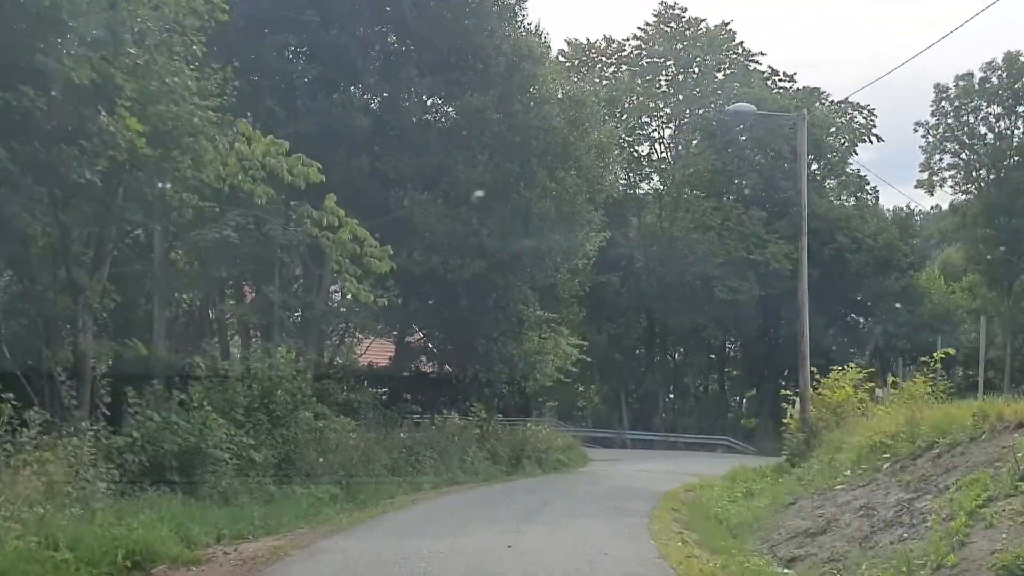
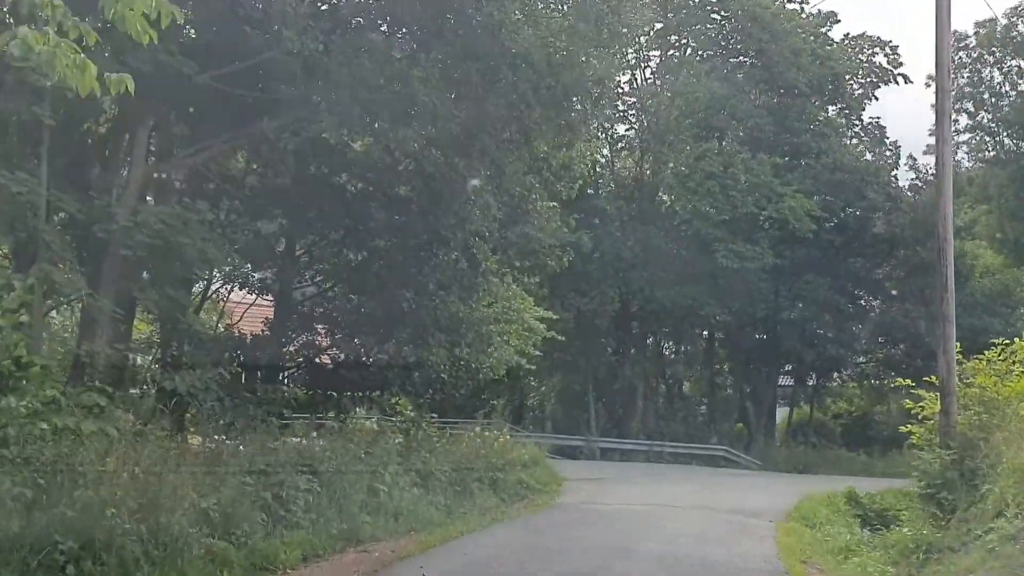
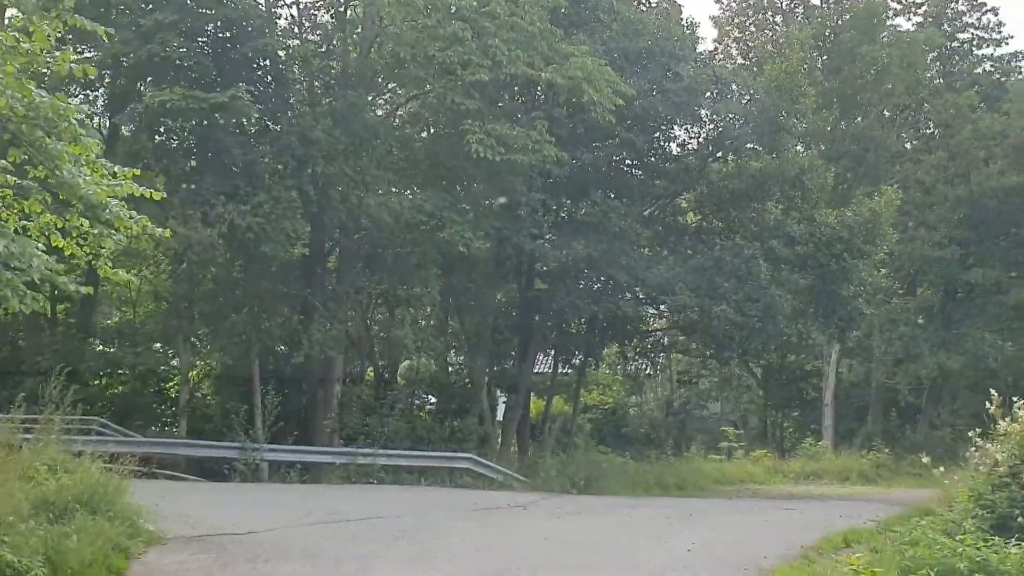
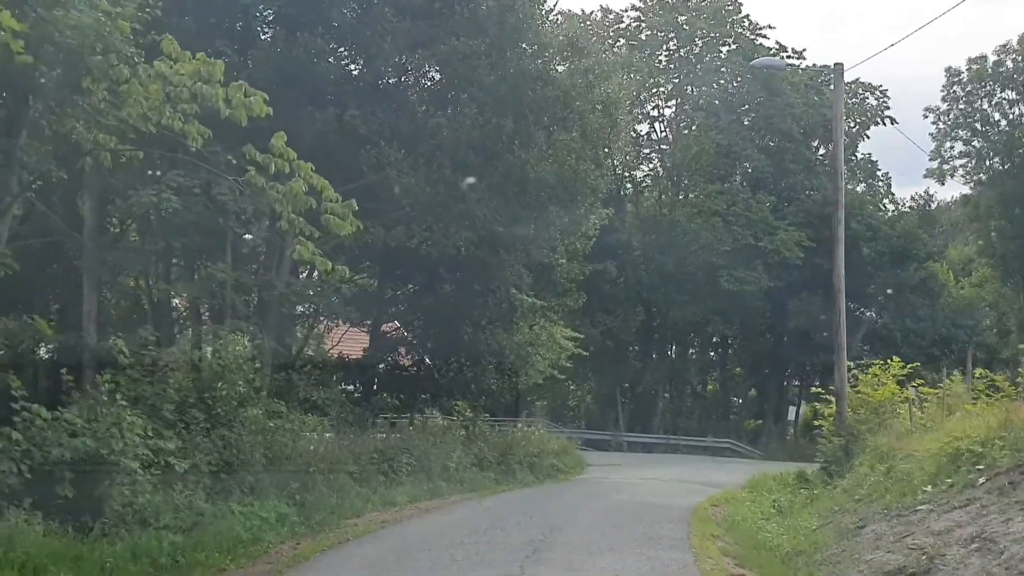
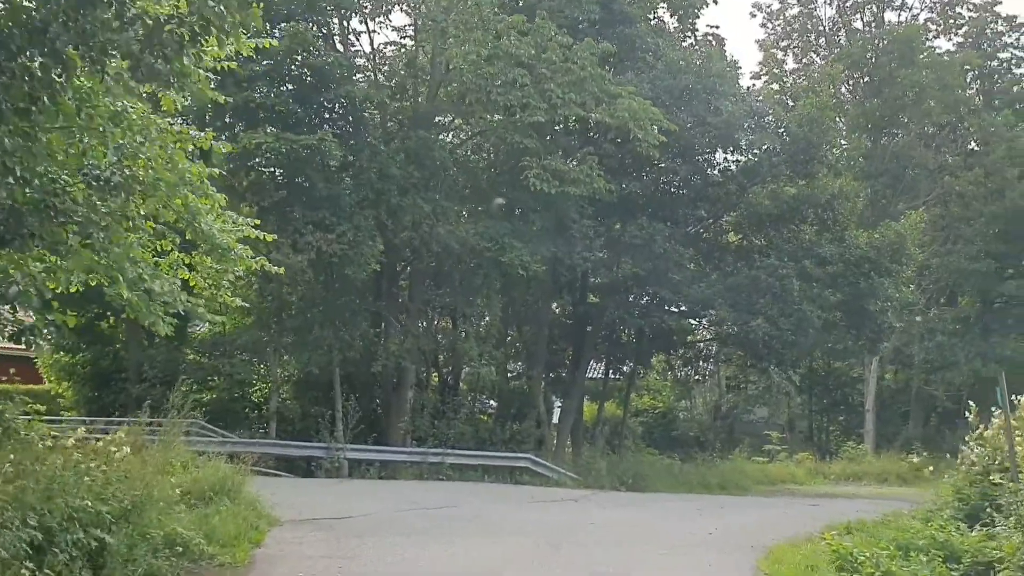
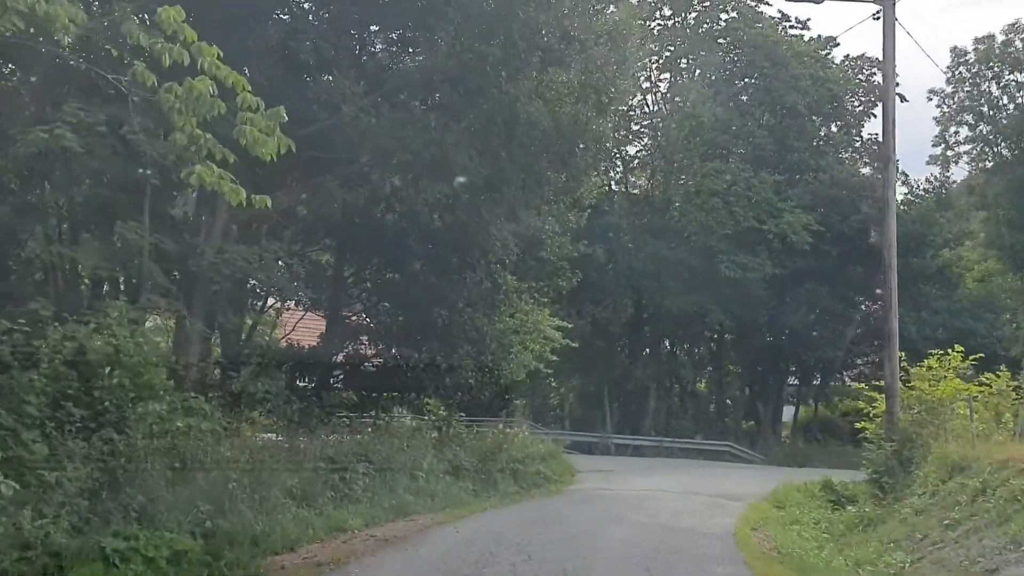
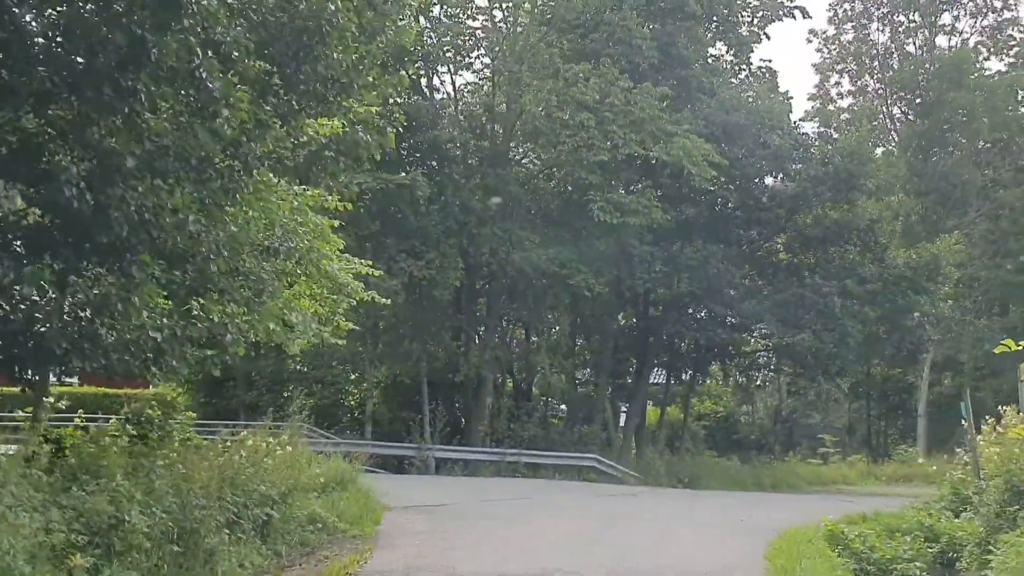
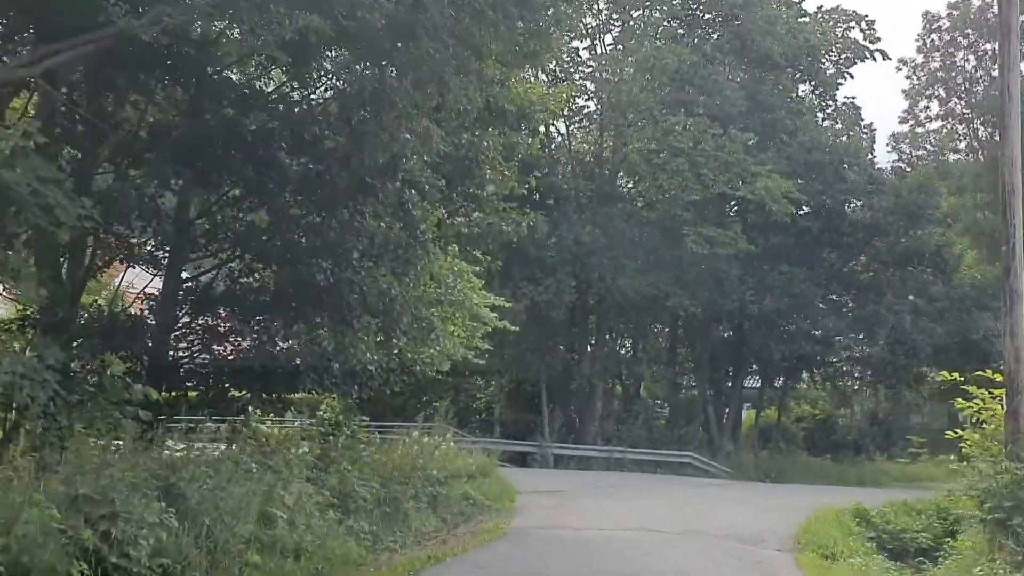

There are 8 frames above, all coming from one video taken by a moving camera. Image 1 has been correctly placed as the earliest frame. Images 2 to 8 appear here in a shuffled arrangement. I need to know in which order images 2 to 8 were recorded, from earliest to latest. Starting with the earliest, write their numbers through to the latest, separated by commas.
4, 6, 2, 8, 7, 5, 3
